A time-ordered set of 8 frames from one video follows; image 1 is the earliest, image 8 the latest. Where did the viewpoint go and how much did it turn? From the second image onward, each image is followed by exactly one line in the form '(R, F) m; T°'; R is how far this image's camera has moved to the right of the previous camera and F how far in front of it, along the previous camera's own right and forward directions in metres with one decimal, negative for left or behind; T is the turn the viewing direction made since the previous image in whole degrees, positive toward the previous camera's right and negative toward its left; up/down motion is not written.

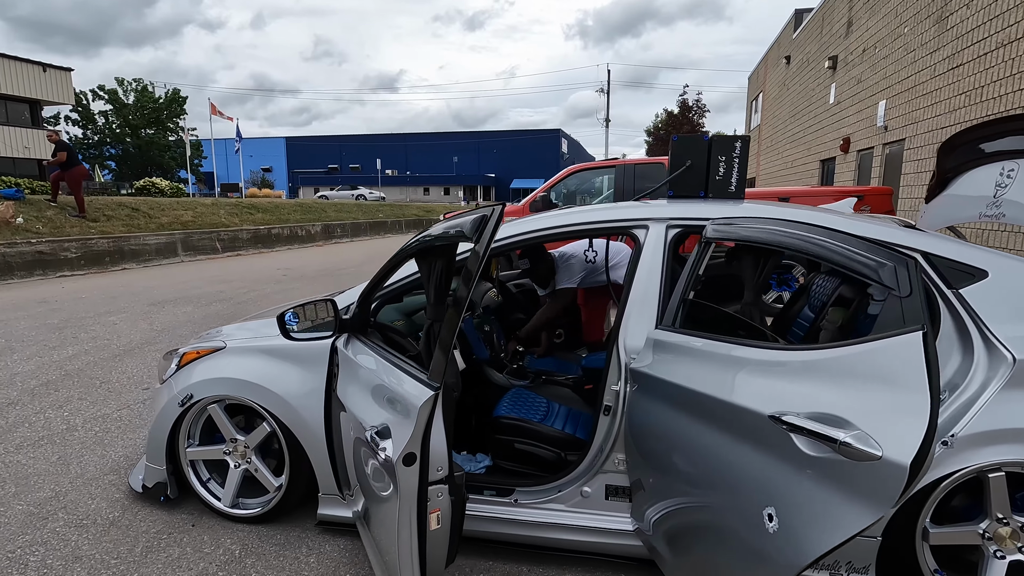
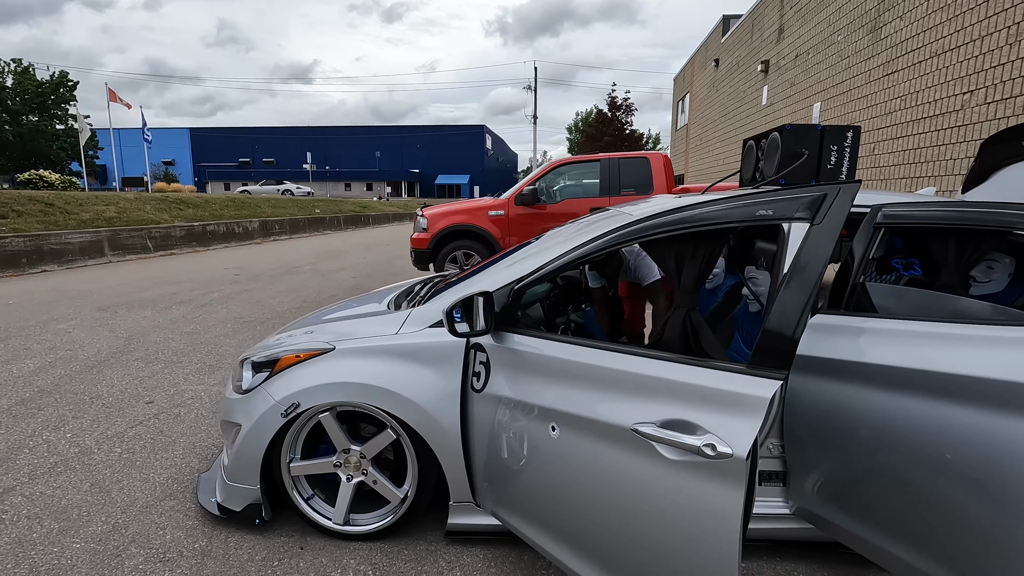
(-0.9, +0.2) m; +8°
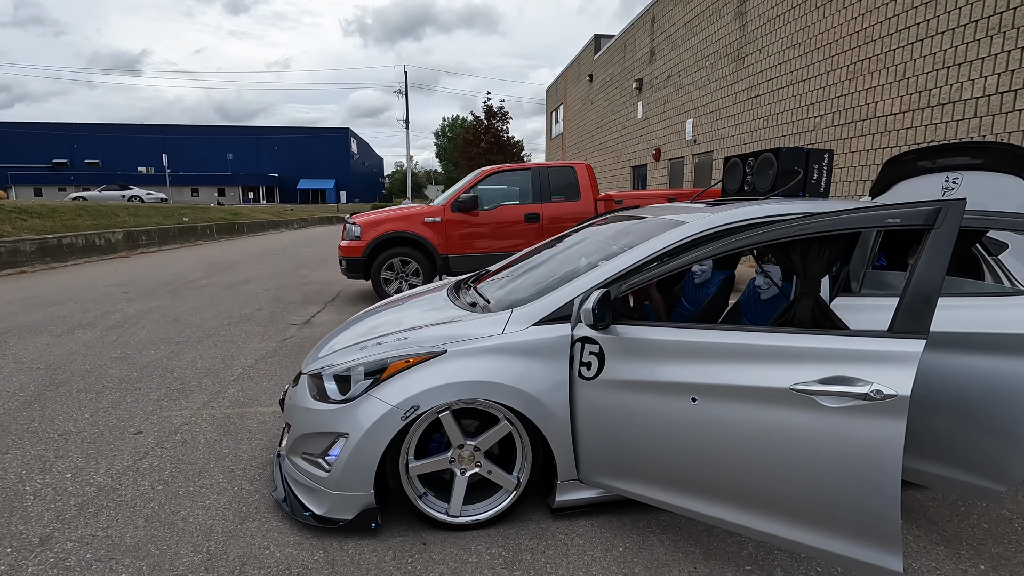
(-1.0, -0.1) m; +14°
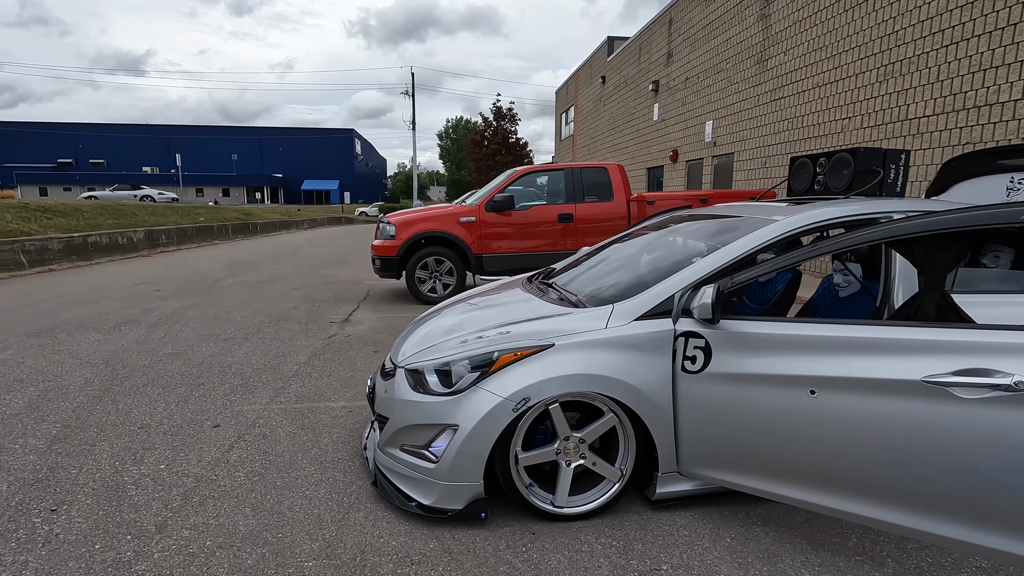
(-0.5, -0.1) m; 0°
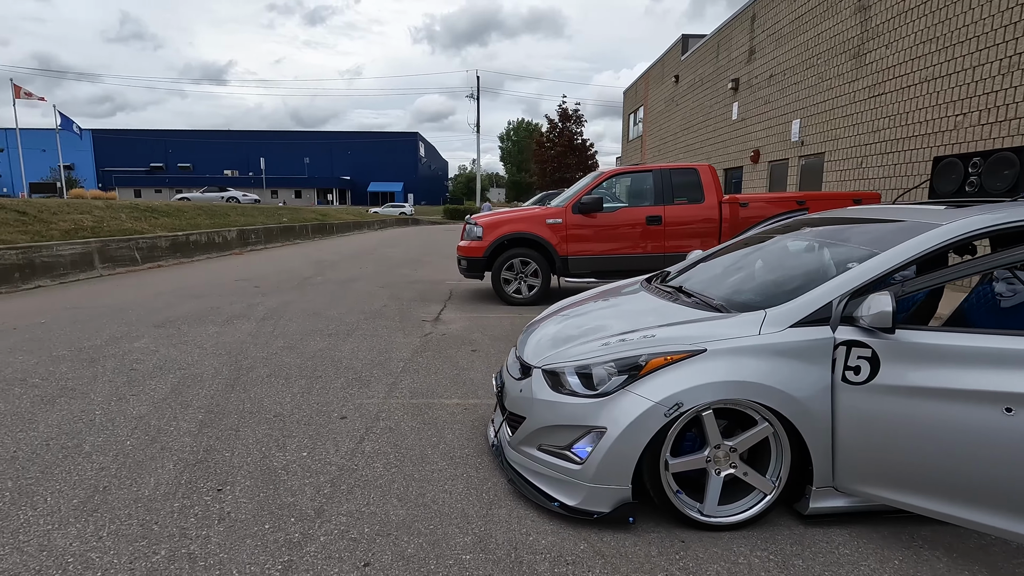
(-0.4, 0.0) m; -6°
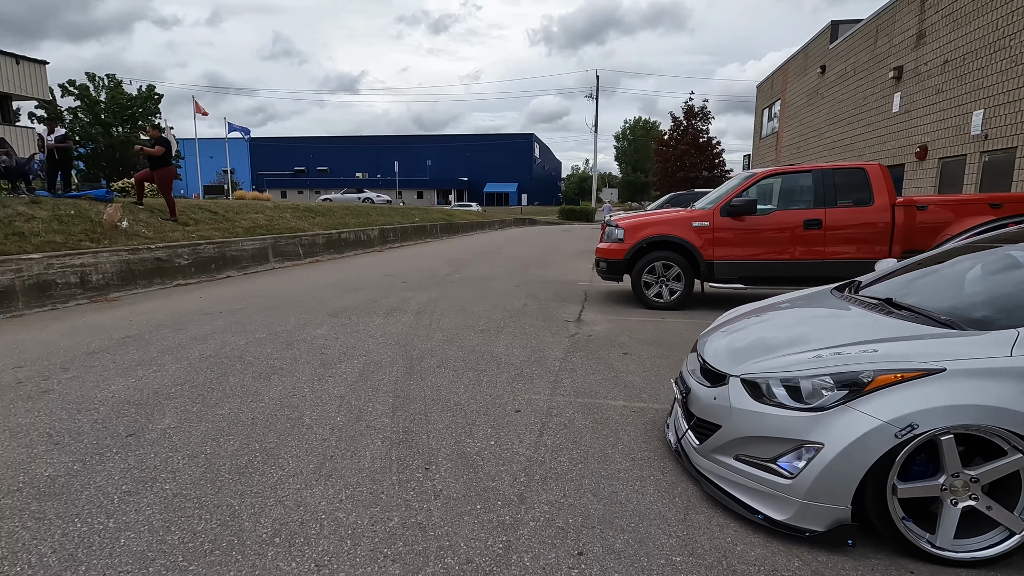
(-0.5, -0.1) m; -11°
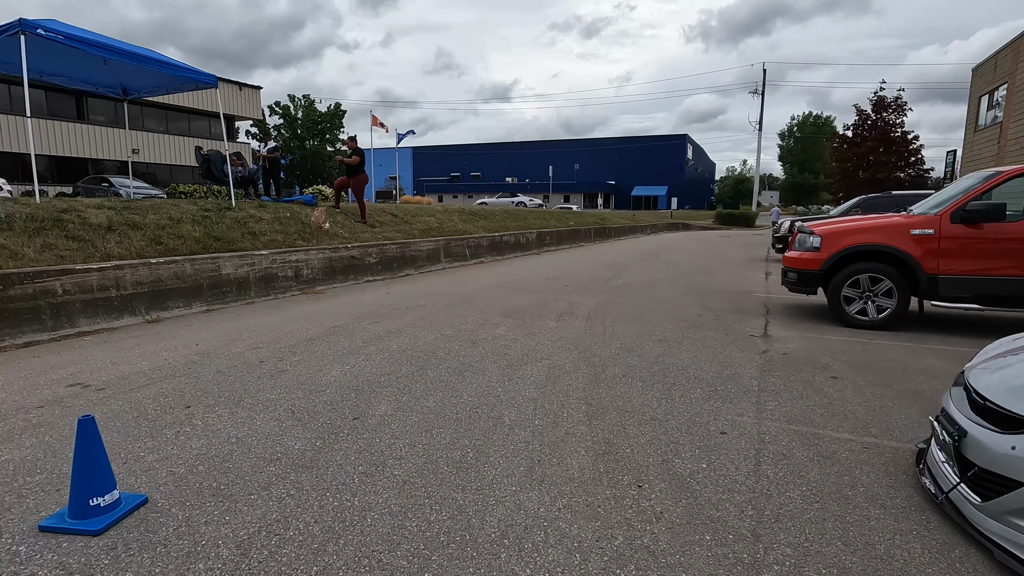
(-0.4, +0.1) m; -15°
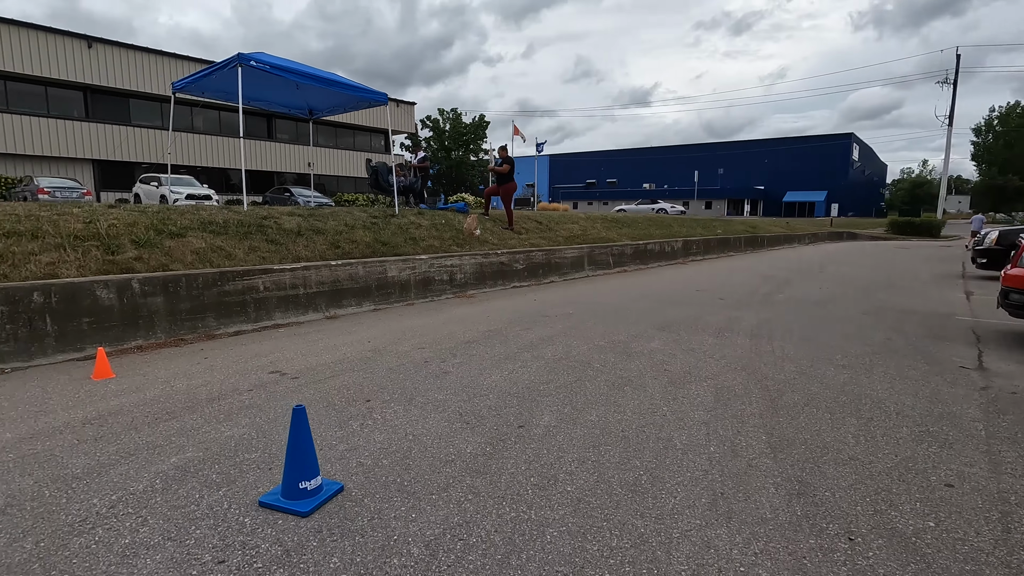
(-0.3, +0.1) m; -14°
